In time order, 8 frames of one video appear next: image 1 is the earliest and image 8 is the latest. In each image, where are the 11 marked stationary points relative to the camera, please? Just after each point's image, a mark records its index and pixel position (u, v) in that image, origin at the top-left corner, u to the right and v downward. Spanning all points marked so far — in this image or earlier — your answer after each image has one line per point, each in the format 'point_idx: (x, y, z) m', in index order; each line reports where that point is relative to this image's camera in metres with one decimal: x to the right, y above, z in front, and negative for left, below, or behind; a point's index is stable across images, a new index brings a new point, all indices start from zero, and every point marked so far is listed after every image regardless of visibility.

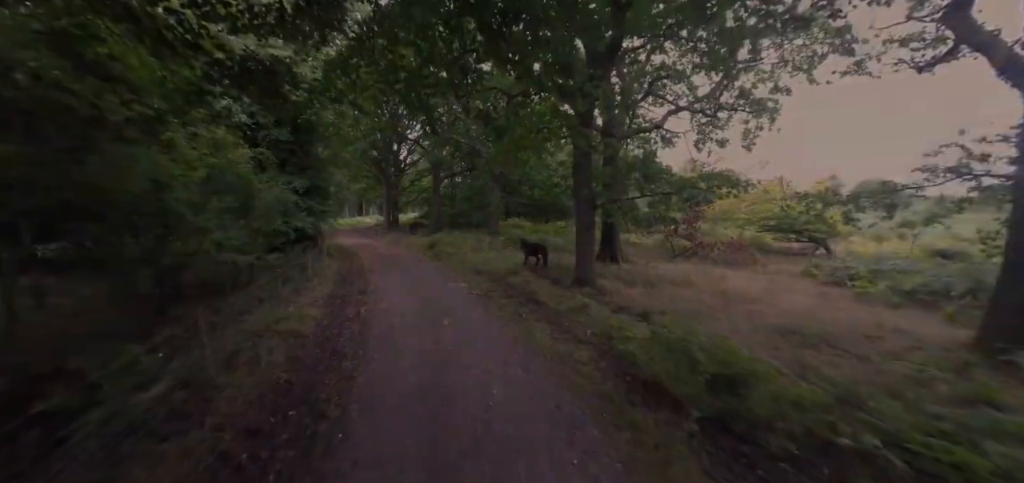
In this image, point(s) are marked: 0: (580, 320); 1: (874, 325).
0: (+1.5, -1.8, +8.0) m
1: (+9.1, -2.1, +8.9) m
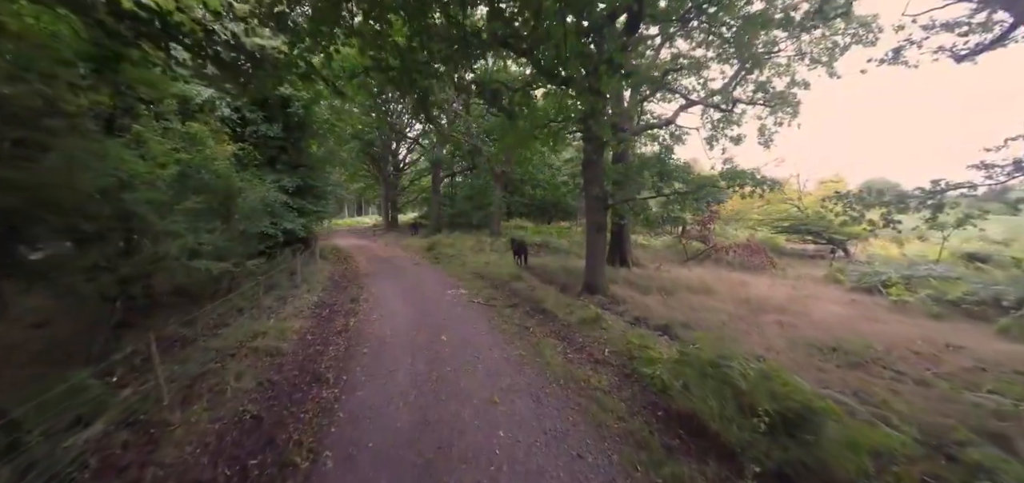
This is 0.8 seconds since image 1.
0: (+1.7, -1.9, +7.1) m
1: (+9.2, -2.2, +8.0) m
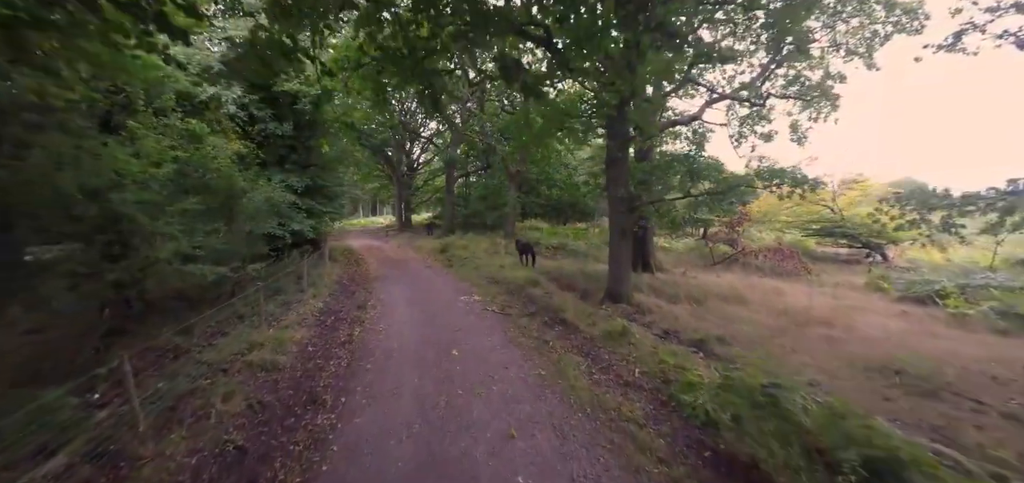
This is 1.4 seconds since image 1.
0: (+2.0, -2.0, +6.4) m
1: (+9.5, -2.4, +7.0) m
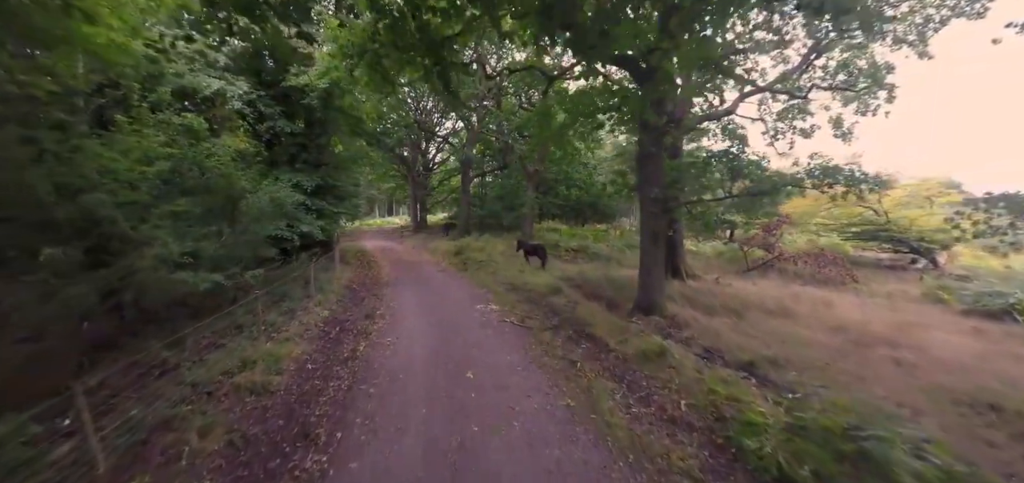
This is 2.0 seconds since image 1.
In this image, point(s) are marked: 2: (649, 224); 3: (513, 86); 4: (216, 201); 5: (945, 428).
0: (+2.3, -2.1, +5.6) m
1: (+9.9, -2.5, +5.8) m
2: (+3.1, +0.4, +8.2) m
3: (0.0, +6.8, +15.7) m
4: (-5.9, +0.8, +7.1) m
5: (+5.8, -2.5, +4.7) m
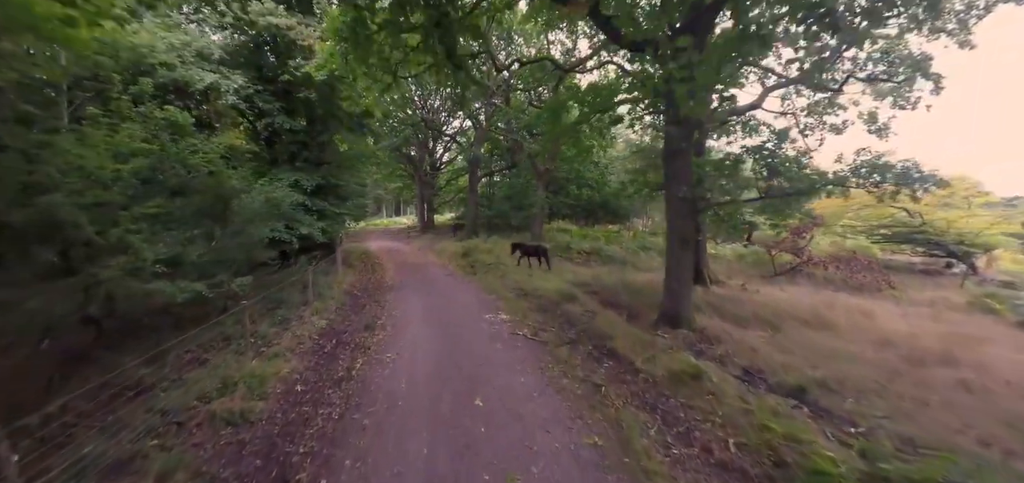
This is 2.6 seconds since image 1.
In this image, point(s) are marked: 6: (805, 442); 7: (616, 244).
0: (+2.5, -2.2, +4.8) m
1: (+10.1, -2.7, +4.9) m
2: (+3.4, +0.3, +7.4) m
3: (+0.4, +6.8, +15.0) m
4: (-5.7, +0.7, +6.5) m
5: (+6.0, -2.6, +3.9) m
6: (+3.3, -2.2, +4.0) m
7: (+5.8, -0.1, +20.0) m
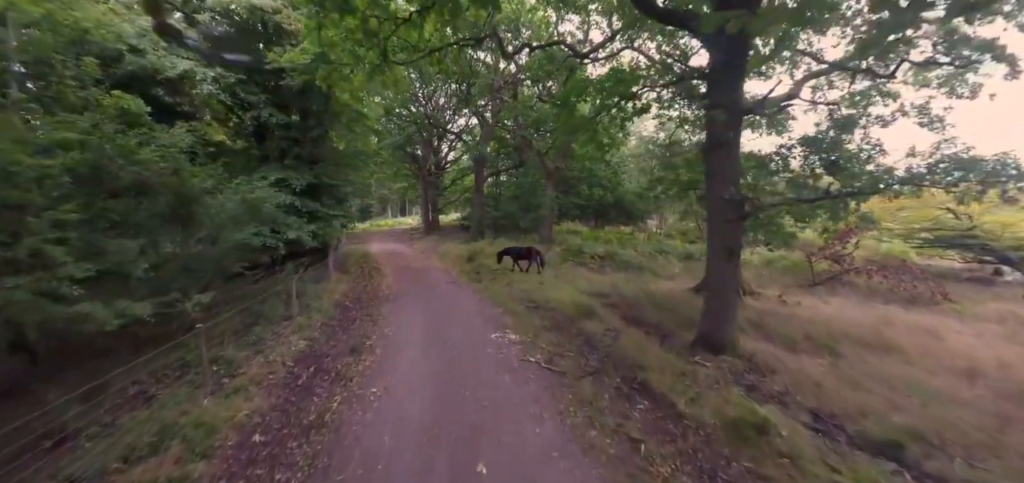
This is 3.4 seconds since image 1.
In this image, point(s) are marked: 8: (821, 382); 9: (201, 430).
0: (+2.7, -2.4, +3.7) m
1: (+10.3, -2.8, +3.6) m
2: (+3.6, +0.1, +6.2) m
3: (+0.8, +6.6, +13.9) m
4: (-5.5, +0.6, +5.5) m
5: (+6.1, -2.8, +2.7) m
6: (+3.4, -2.4, +2.8) m
7: (+6.3, -0.3, +18.8) m
8: (+5.0, -2.2, +5.8) m
9: (-3.5, -2.1, +4.0) m
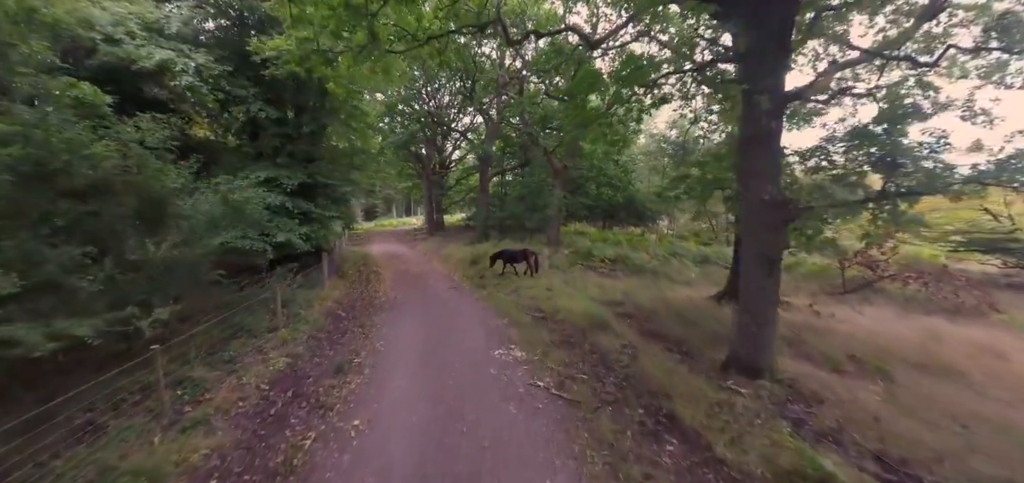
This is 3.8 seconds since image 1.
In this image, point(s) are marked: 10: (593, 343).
0: (+2.7, -2.5, +2.9) m
1: (+10.3, -3.0, +2.7) m
2: (+3.7, 0.0, +5.4) m
3: (+1.0, +6.5, +13.2) m
4: (-5.4, +0.5, +4.8) m
5: (+6.2, -2.9, +1.9) m
6: (+3.4, -2.5, +2.0) m
7: (+6.6, -0.4, +17.9) m
8: (+5.1, -2.3, +5.0) m
9: (-3.5, -2.2, +3.3) m
10: (+1.5, -1.9, +6.8) m
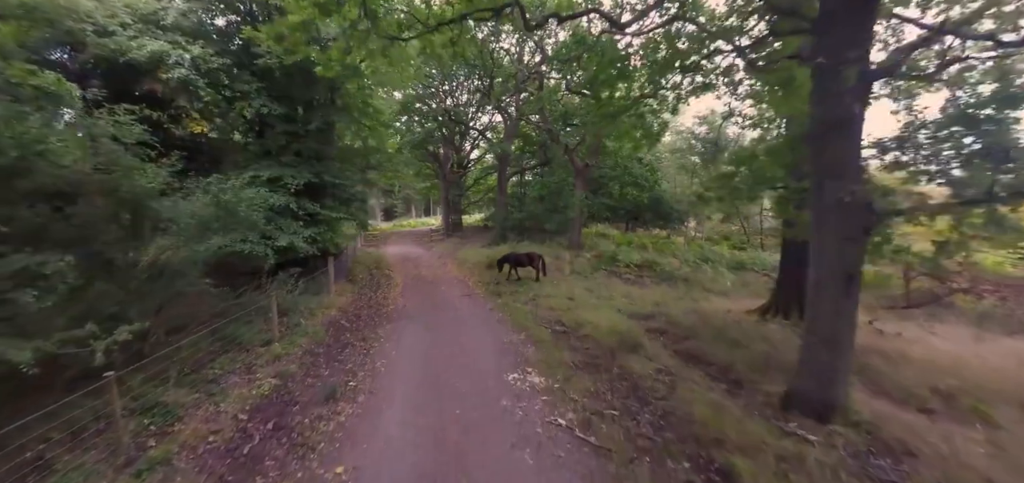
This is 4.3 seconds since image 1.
0: (+2.8, -2.6, +1.9) m
1: (+10.3, -3.2, +1.4) m
2: (+3.9, -0.2, +4.4) m
3: (+1.7, +6.4, +12.3) m
4: (-5.2, +0.4, +4.3) m
5: (+6.2, -3.0, +0.7) m
6: (+3.4, -2.7, +1.0) m
7: (+7.4, -0.6, +16.7) m
8: (+5.3, -2.5, +3.9) m
9: (-3.4, -2.3, +2.7) m
10: (+1.8, -2.0, +5.9) m
